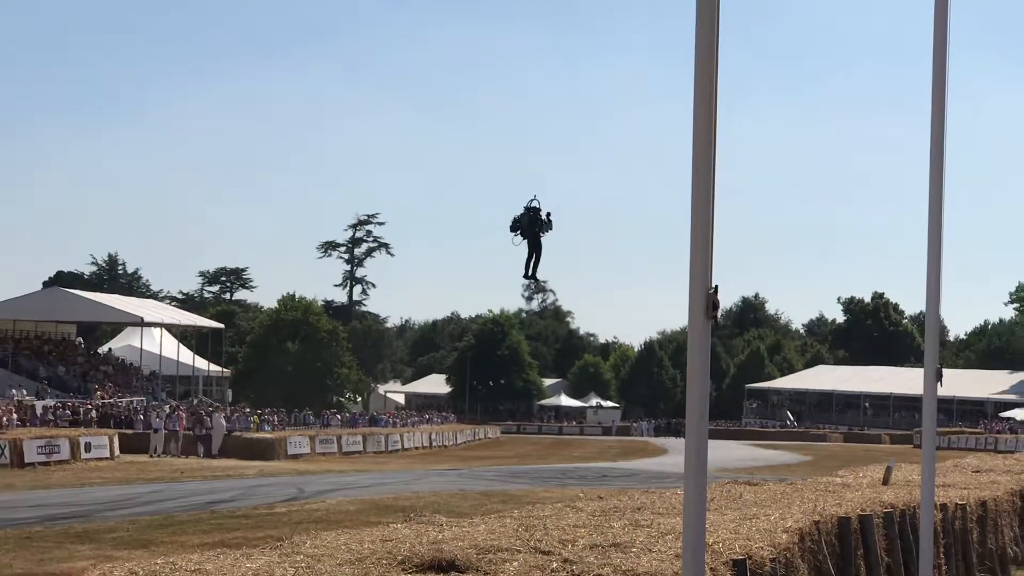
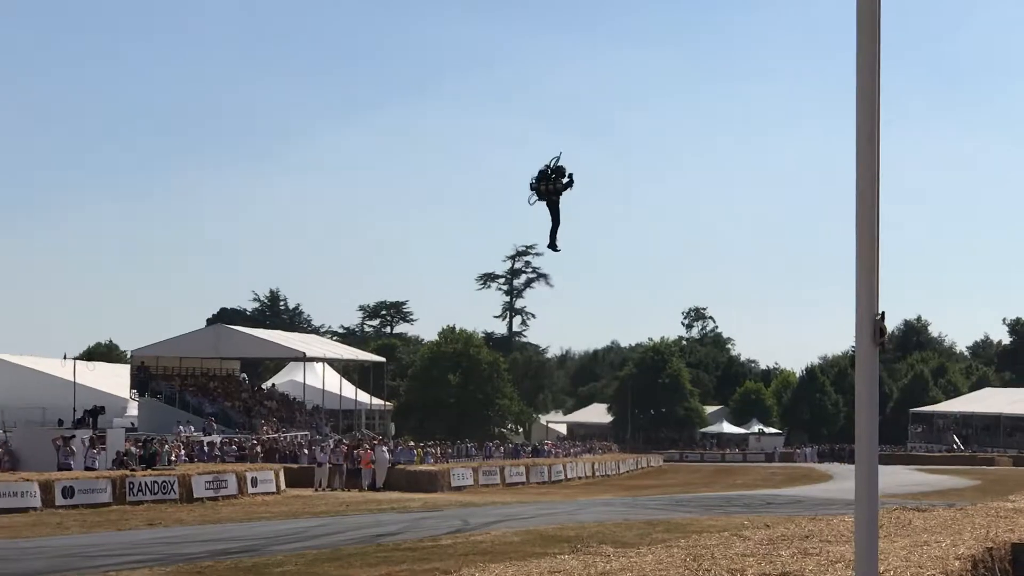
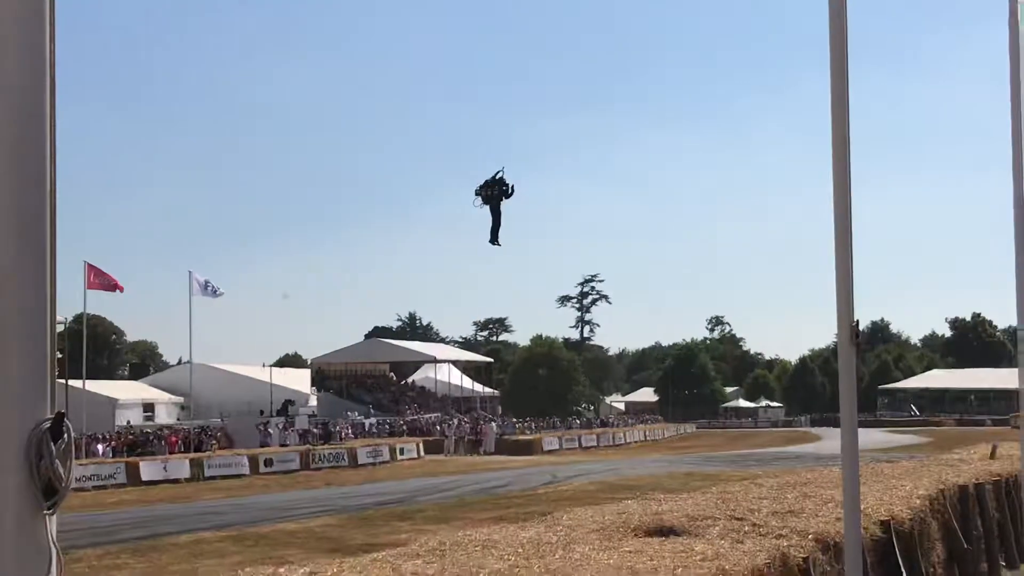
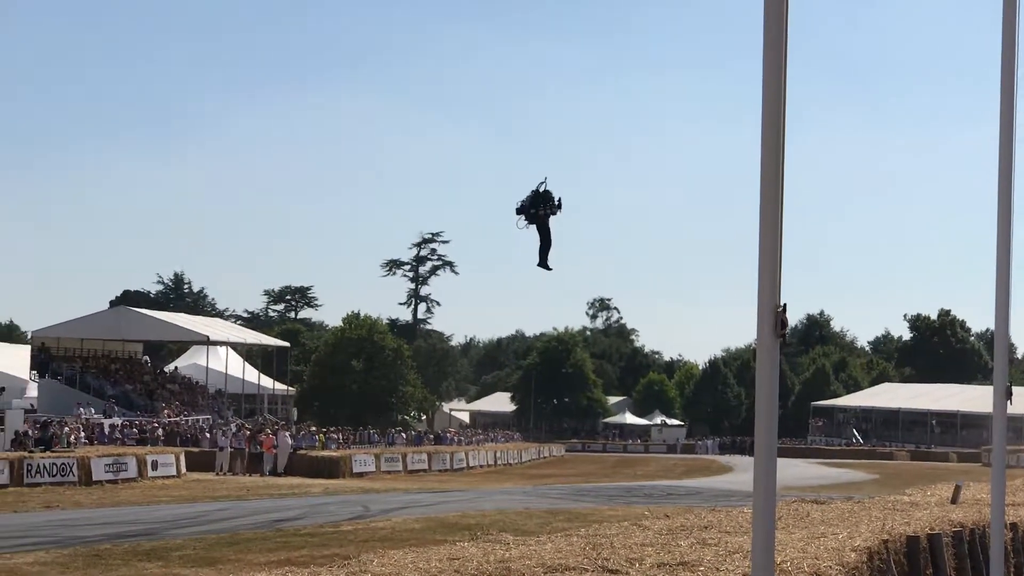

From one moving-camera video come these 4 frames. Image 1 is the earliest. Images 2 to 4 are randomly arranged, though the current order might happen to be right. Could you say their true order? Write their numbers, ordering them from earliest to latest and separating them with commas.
4, 2, 3
